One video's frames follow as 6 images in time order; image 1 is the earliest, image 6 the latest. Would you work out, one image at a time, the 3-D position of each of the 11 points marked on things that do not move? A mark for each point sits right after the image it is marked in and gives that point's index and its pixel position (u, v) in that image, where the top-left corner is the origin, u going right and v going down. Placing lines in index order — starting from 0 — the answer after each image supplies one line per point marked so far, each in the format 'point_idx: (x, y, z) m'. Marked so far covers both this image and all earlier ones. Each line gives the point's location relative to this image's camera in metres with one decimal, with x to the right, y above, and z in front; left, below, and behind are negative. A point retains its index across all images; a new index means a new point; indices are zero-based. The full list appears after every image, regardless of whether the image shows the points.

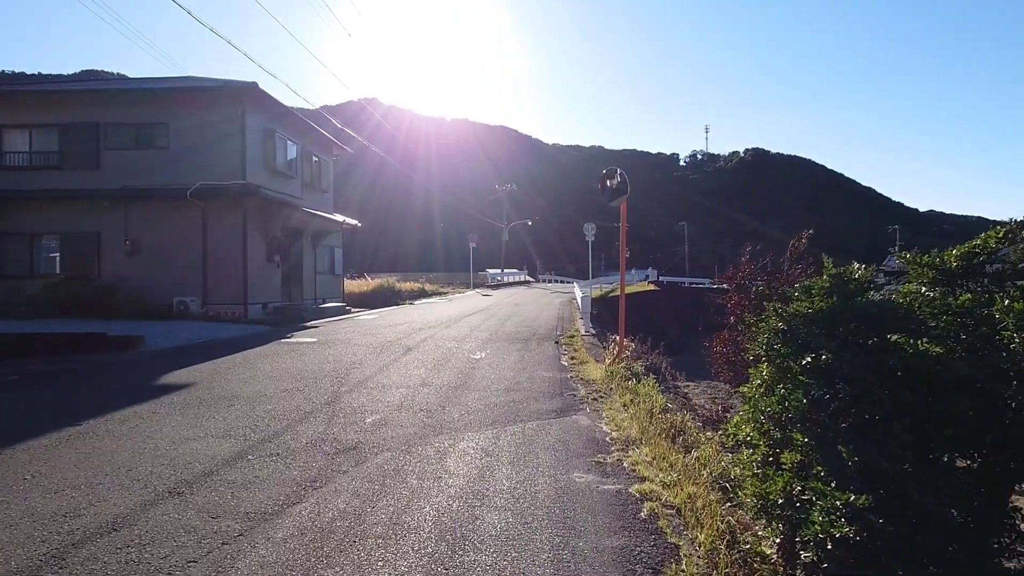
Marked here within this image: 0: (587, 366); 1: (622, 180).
0: (+1.1, -1.2, +9.4) m
1: (+1.7, +1.7, +9.8) m
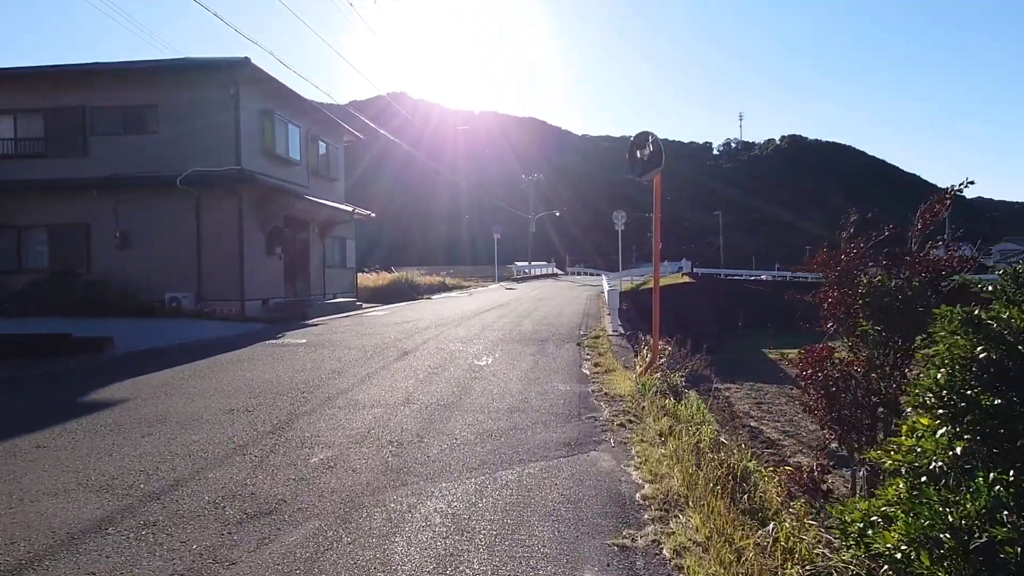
0: (+1.3, -1.1, +7.7) m
1: (+1.9, +1.8, +8.0) m
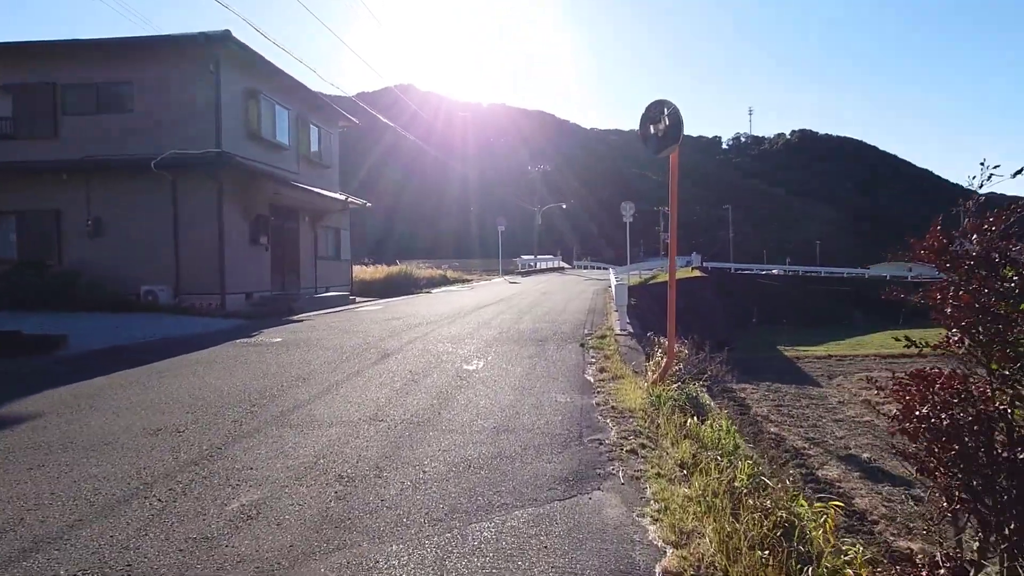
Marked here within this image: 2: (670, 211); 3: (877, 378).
0: (+1.2, -1.0, +6.6) m
1: (+1.8, +1.9, +6.9) m
2: (+1.7, +0.8, +6.5) m
3: (+10.9, -2.7, +18.6) m
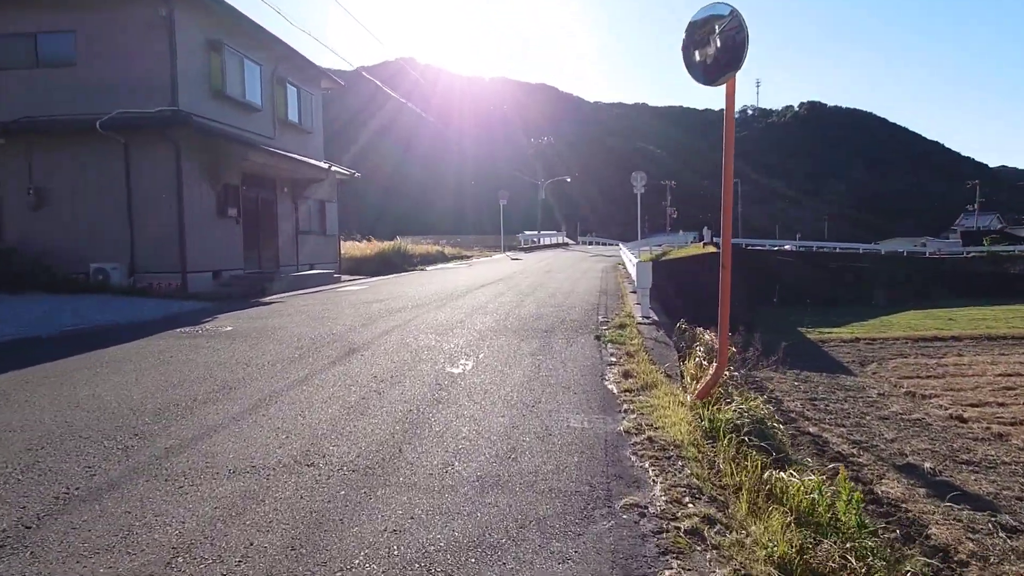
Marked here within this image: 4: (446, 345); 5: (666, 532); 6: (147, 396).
0: (+1.1, -0.9, +4.9) m
1: (+1.8, +2.0, +5.0) m
2: (+1.6, +1.0, +4.7) m
3: (+10.9, -2.1, +16.8) m
4: (-0.7, -0.6, +6.9) m
5: (+0.7, -1.1, +2.8) m
6: (-2.9, -0.8, +5.0) m
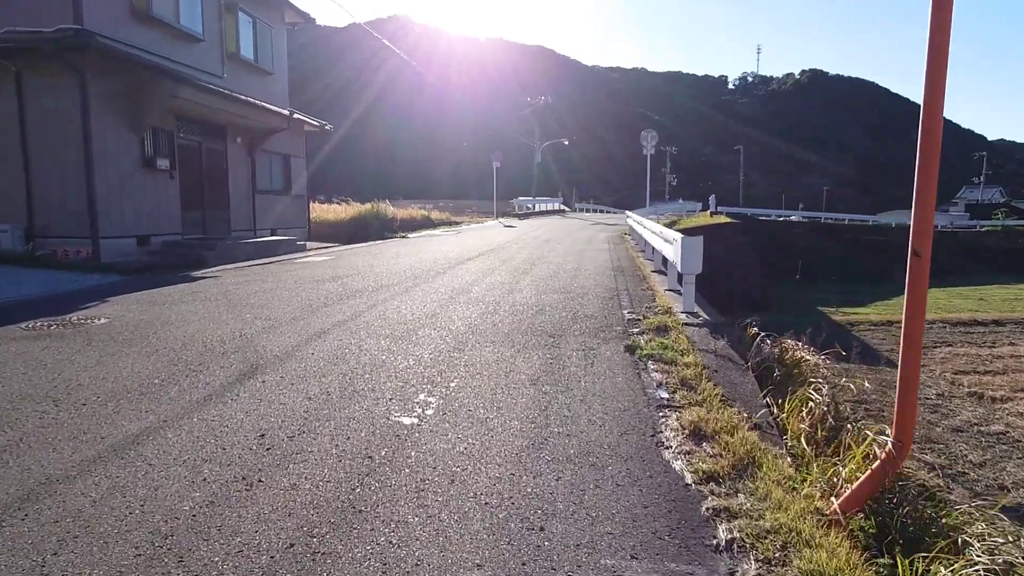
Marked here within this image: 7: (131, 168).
0: (+1.1, -0.9, +2.5) m
1: (+1.8, +2.0, +2.6) m
2: (+1.6, +0.9, +2.3) m
3: (+10.7, -1.6, +14.7) m
4: (-0.8, -0.5, +4.5) m
5: (+0.7, -1.3, +0.5) m
6: (-3.0, -0.8, +2.6) m
7: (-6.7, +2.1, +11.0) m
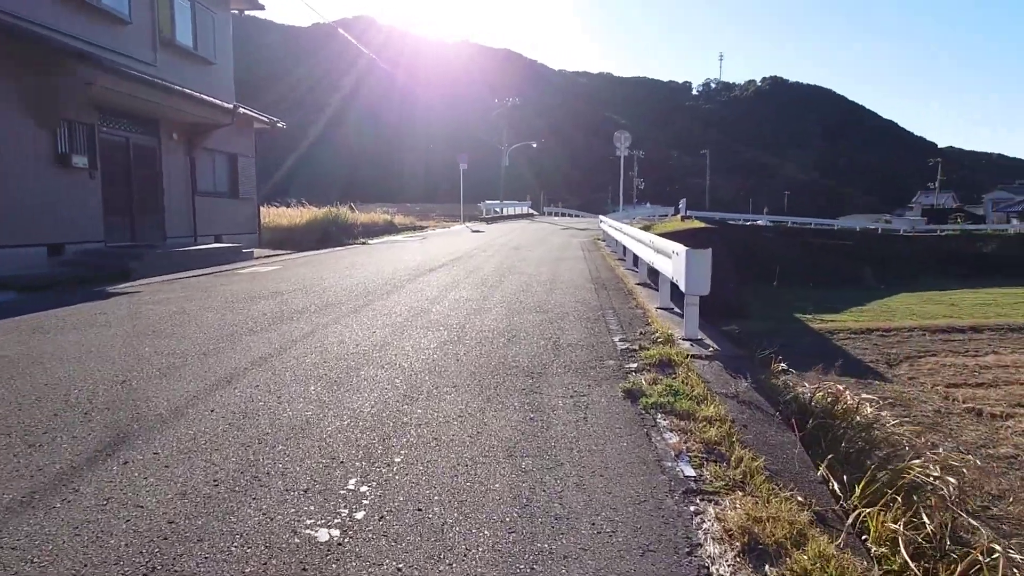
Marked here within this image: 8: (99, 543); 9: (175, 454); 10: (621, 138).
0: (+1.0, -1.1, +1.5) m
1: (+1.7, +1.8, +1.5) m
2: (+1.5, +0.8, +1.3) m
3: (+10.0, -1.8, +14.1) m
4: (-1.0, -0.7, +3.3) m
5: (+0.7, -1.4, -0.6) m
6: (-3.0, -1.0, +1.3) m
7: (-7.3, +1.9, +9.5) m
8: (-1.5, -0.9, +2.2) m
9: (-1.6, -0.8, +3.0) m
10: (+3.5, +4.8, +19.7) m
